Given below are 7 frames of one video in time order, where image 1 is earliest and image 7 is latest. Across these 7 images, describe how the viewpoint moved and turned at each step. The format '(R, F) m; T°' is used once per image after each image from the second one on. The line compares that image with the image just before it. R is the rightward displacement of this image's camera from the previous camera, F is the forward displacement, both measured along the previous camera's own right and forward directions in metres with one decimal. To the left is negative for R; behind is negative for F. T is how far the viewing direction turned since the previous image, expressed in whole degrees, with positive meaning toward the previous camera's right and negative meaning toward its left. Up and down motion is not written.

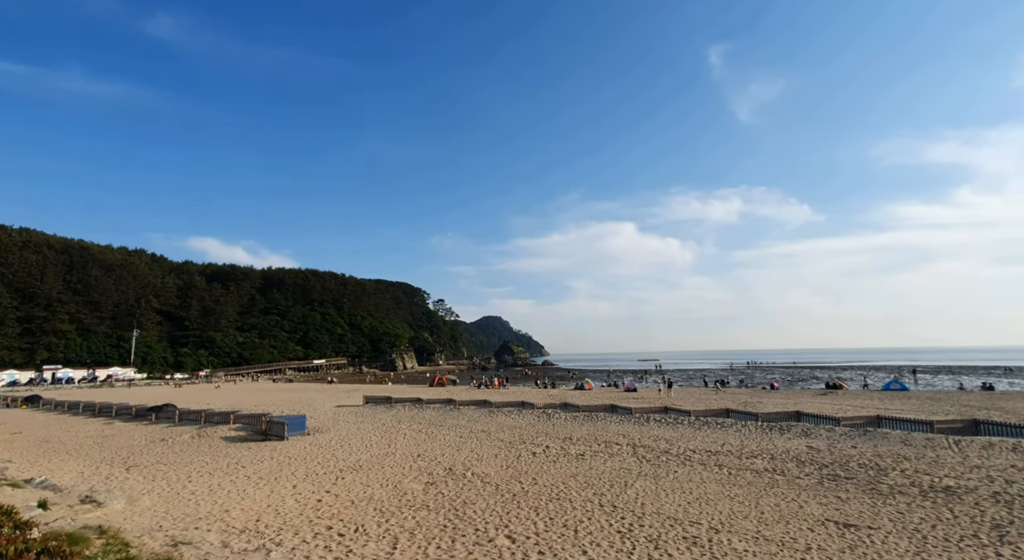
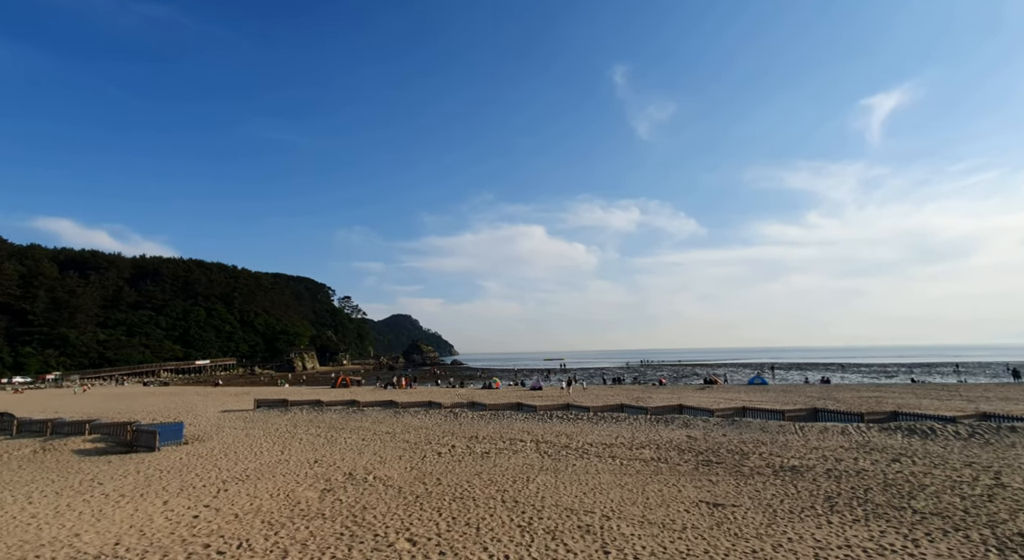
(+0.9, -0.1) m; +9°
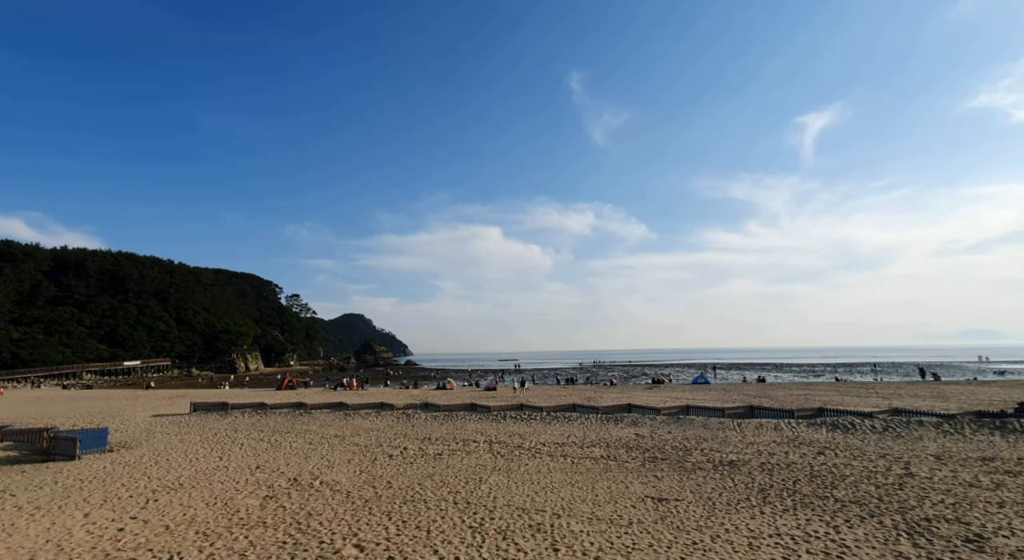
(0.0, +0.3) m; +5°
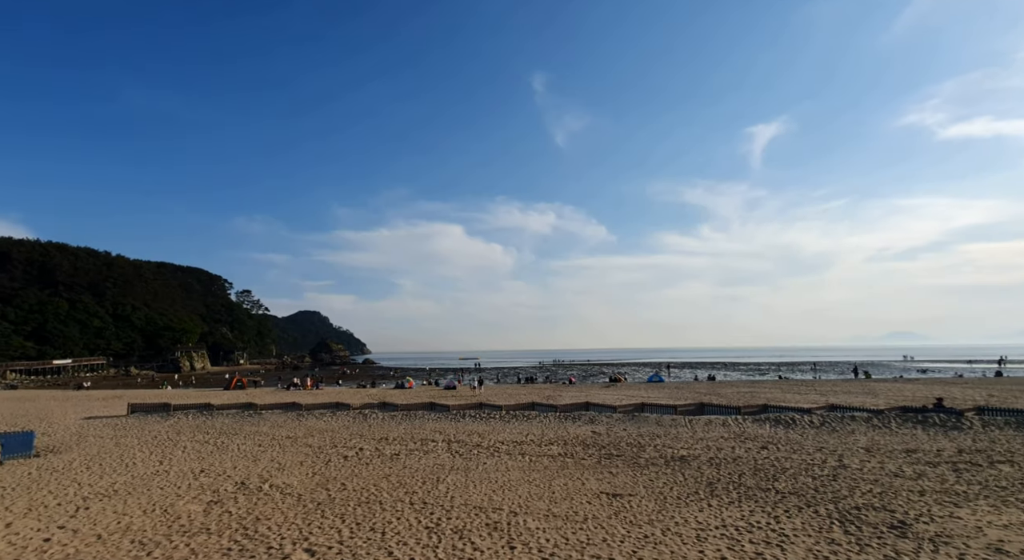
(+0.1, +0.2) m; +4°
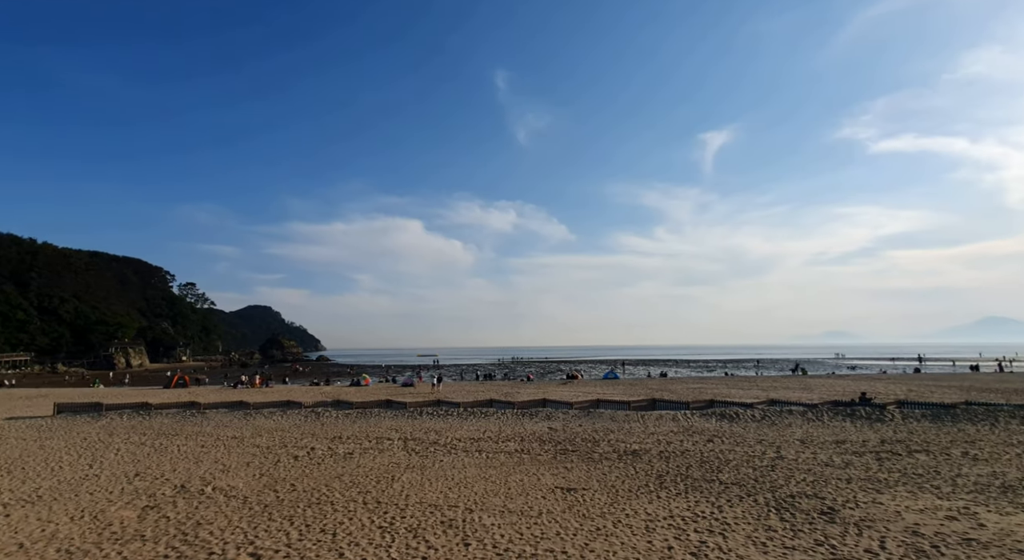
(0.0, +0.3) m; +4°
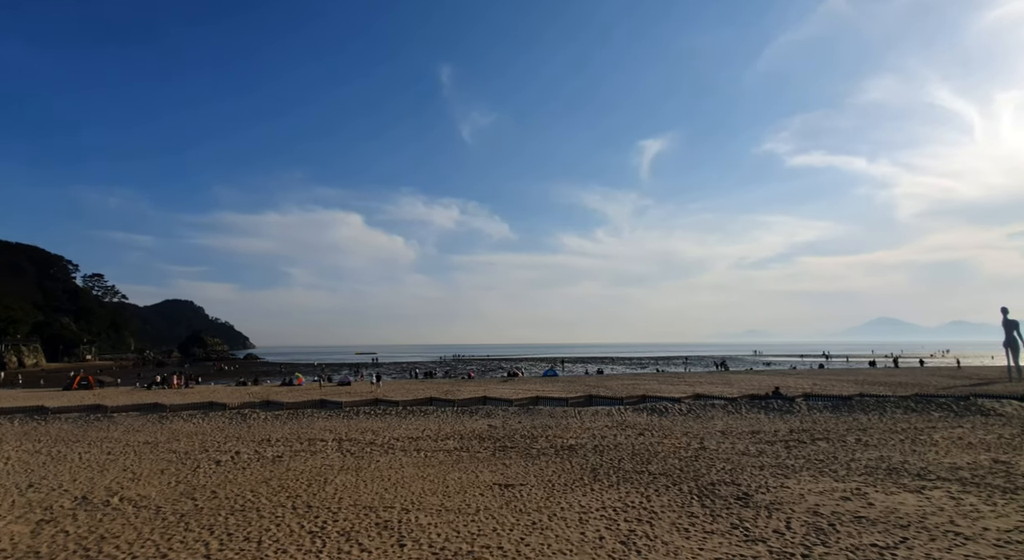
(+0.2, 0.0) m; +6°
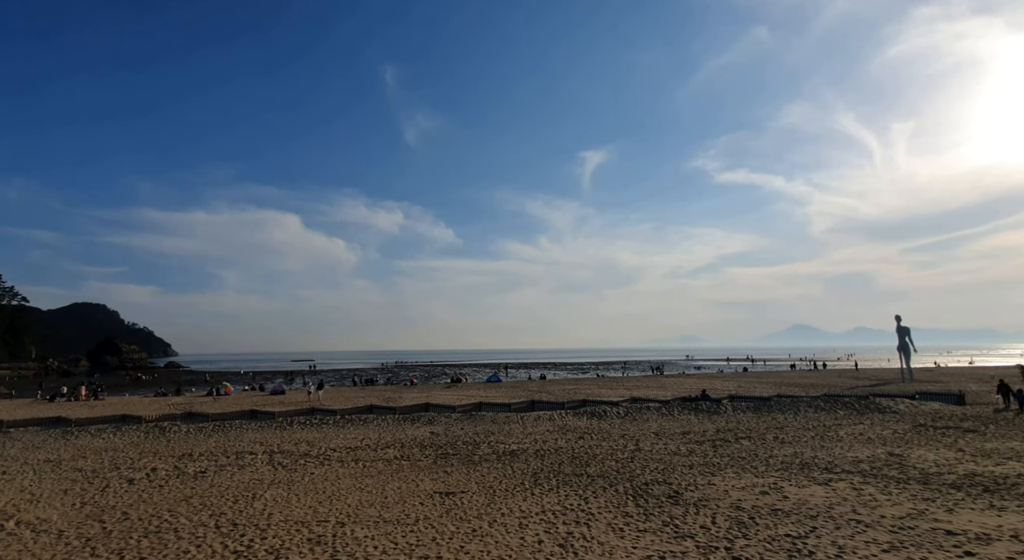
(0.0, -0.1) m; +6°
